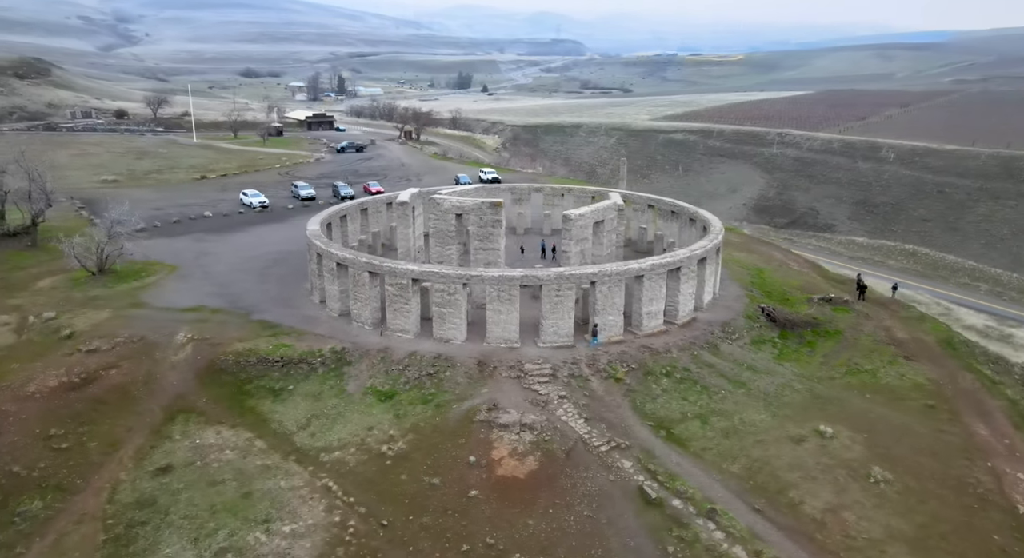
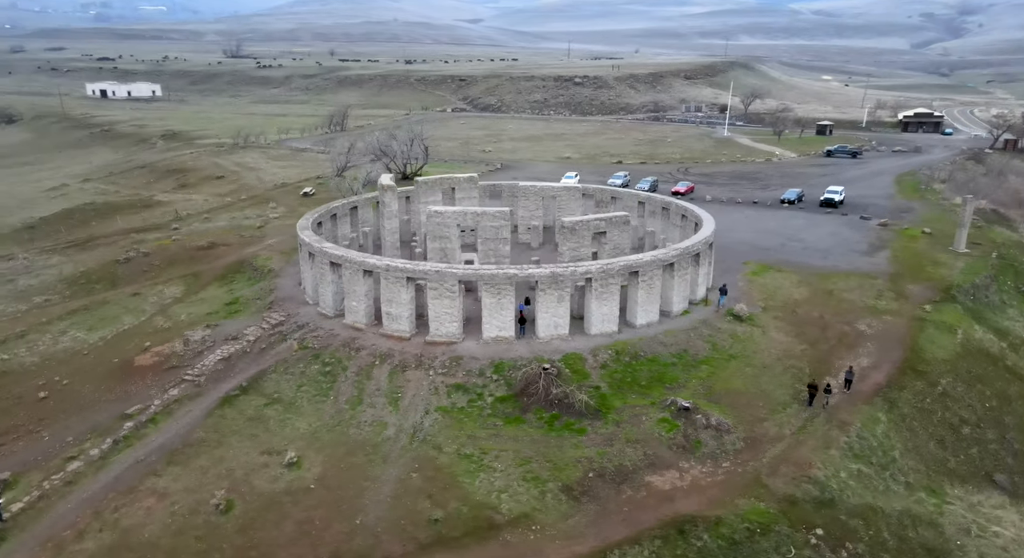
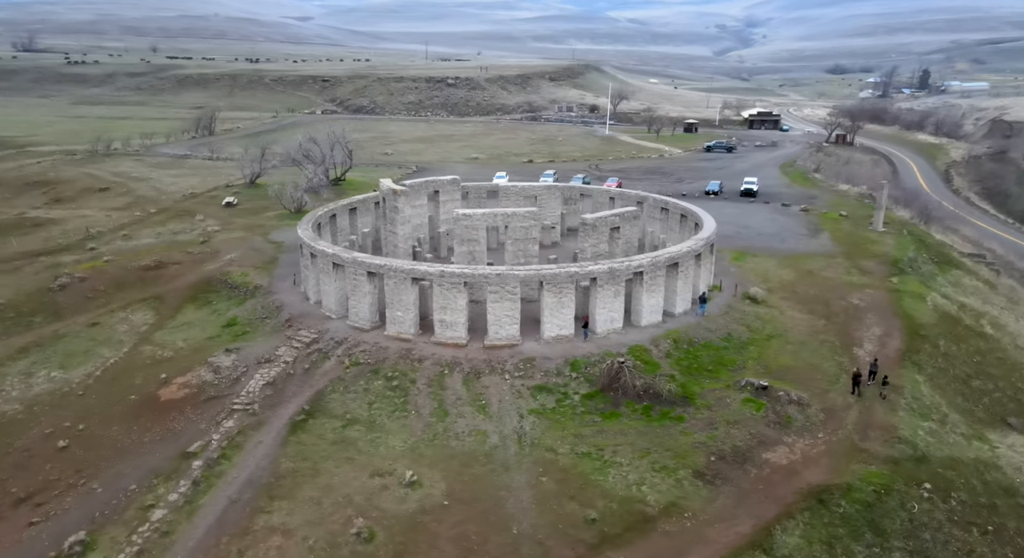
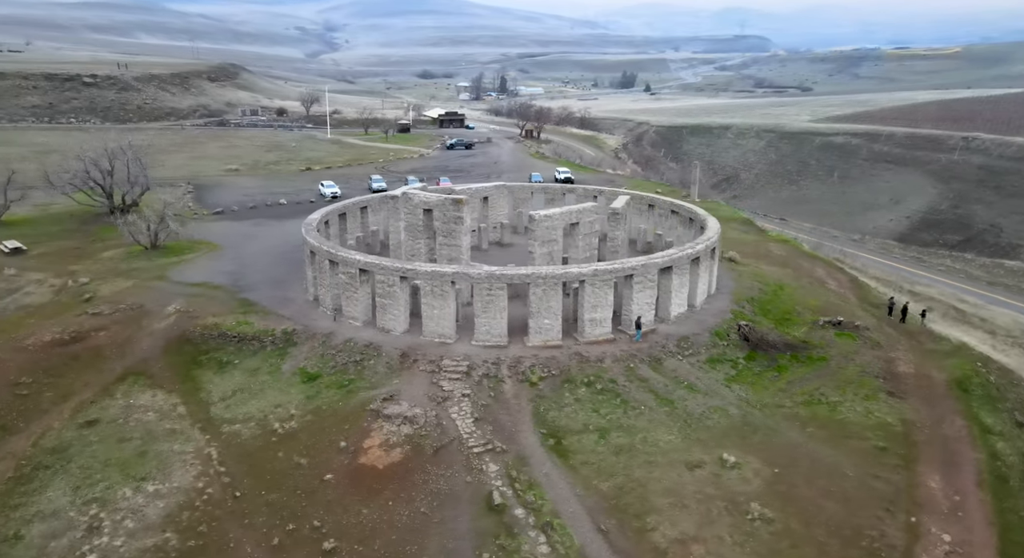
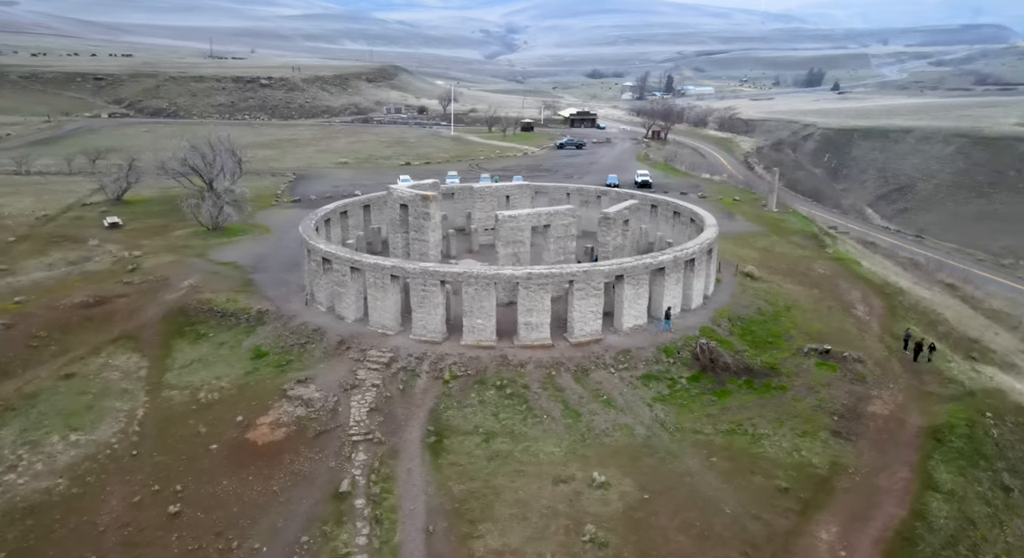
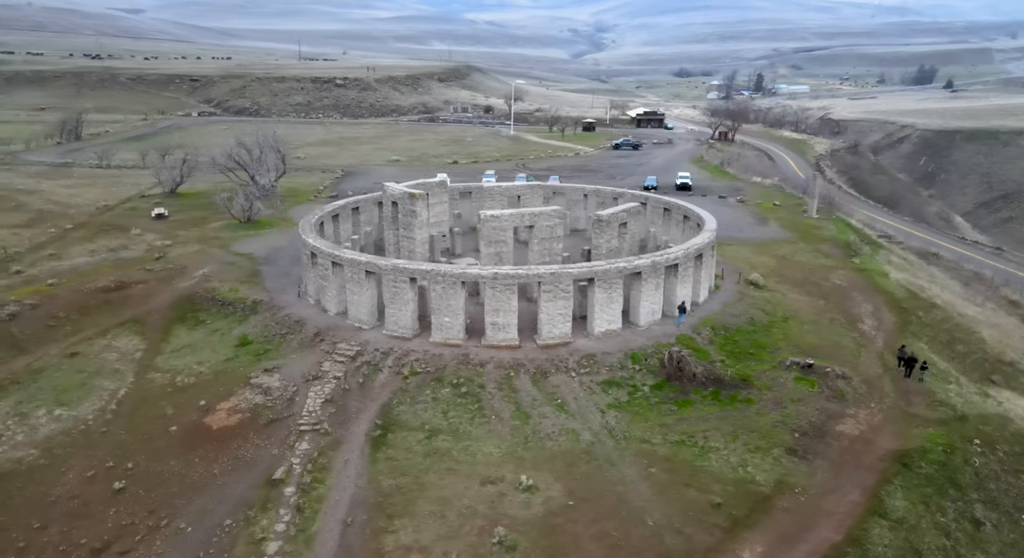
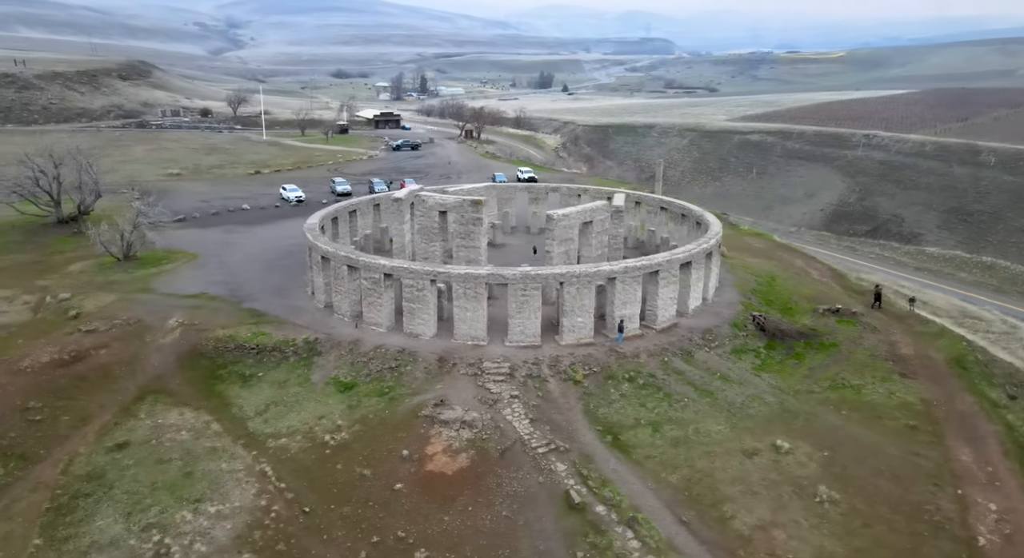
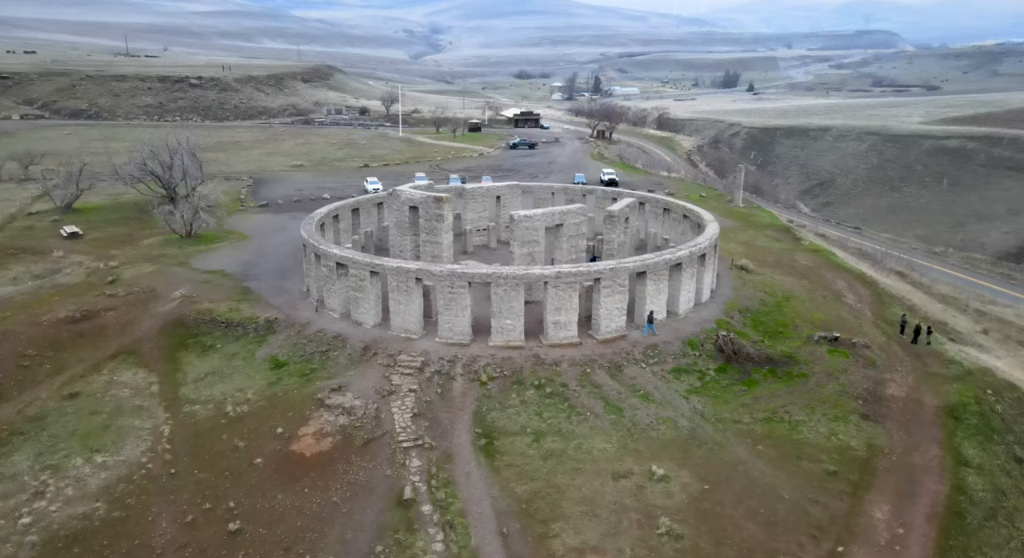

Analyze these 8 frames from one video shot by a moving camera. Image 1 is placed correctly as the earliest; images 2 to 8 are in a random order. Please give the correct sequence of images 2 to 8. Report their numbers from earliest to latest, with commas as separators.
7, 4, 8, 5, 6, 3, 2
